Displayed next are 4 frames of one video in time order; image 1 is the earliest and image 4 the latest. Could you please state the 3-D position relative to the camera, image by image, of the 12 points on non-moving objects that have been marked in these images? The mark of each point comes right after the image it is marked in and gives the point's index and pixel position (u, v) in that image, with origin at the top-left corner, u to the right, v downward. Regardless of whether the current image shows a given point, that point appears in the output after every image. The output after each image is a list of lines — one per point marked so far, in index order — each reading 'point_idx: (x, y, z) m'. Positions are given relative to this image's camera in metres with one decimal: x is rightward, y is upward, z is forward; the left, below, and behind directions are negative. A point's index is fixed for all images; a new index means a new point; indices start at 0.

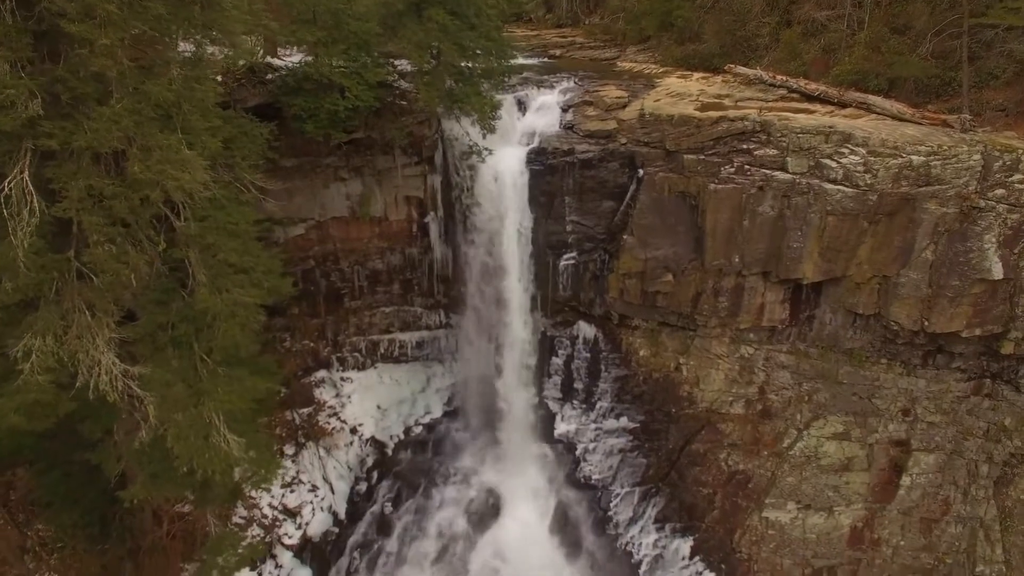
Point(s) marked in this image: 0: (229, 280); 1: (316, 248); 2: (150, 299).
0: (-3.7, +0.1, +8.2) m
1: (-4.6, +1.0, +14.2) m
2: (-4.6, -0.1, +8.0) m
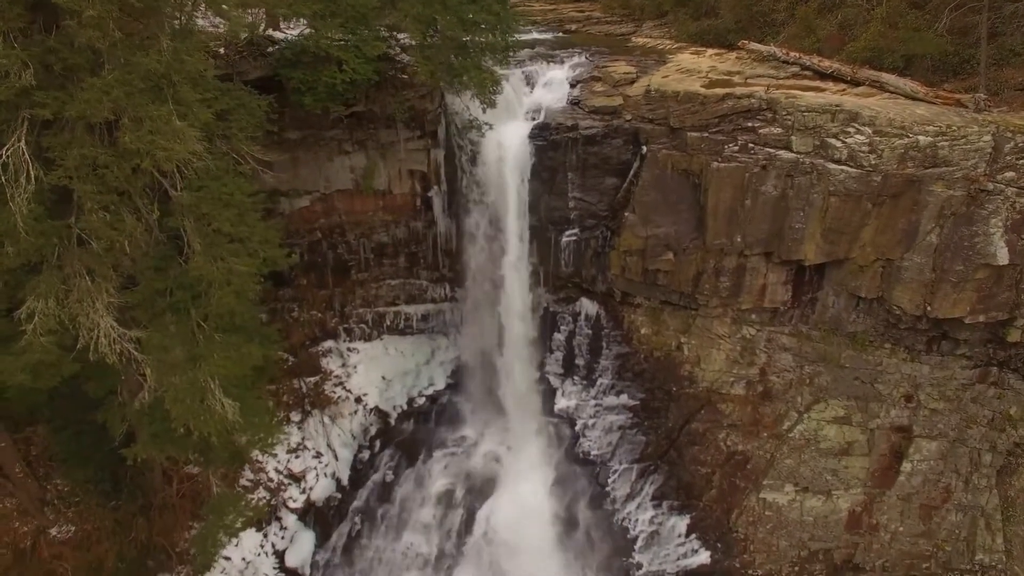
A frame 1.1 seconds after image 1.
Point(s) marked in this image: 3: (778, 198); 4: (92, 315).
0: (-3.9, +0.5, +8.4) m
1: (-4.5, +1.6, +14.4) m
2: (-4.8, +0.3, +8.3) m
3: (+4.9, +1.7, +11.7) m
4: (-4.9, -0.3, +7.5) m
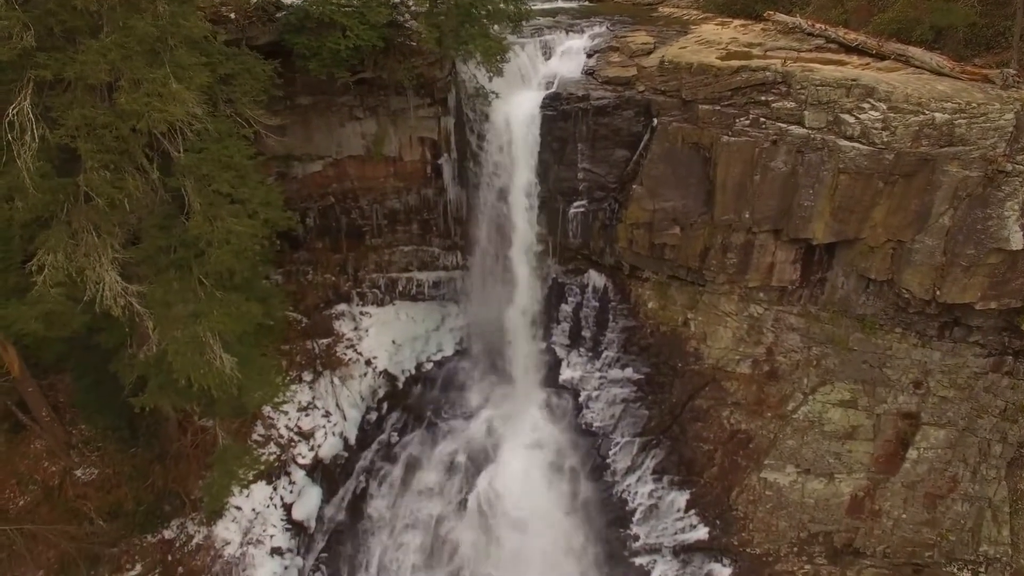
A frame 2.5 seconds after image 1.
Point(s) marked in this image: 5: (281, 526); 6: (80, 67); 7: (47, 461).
0: (-4.0, +1.1, +8.7) m
1: (-4.2, +2.4, +14.7) m
2: (-4.9, +0.9, +8.6) m
3: (+5.0, +2.1, +11.4) m
4: (-5.2, +0.2, +7.9) m
5: (-4.5, -4.7, +12.4) m
6: (-4.7, +2.4, +6.8) m
7: (-8.5, -3.2, +11.5) m
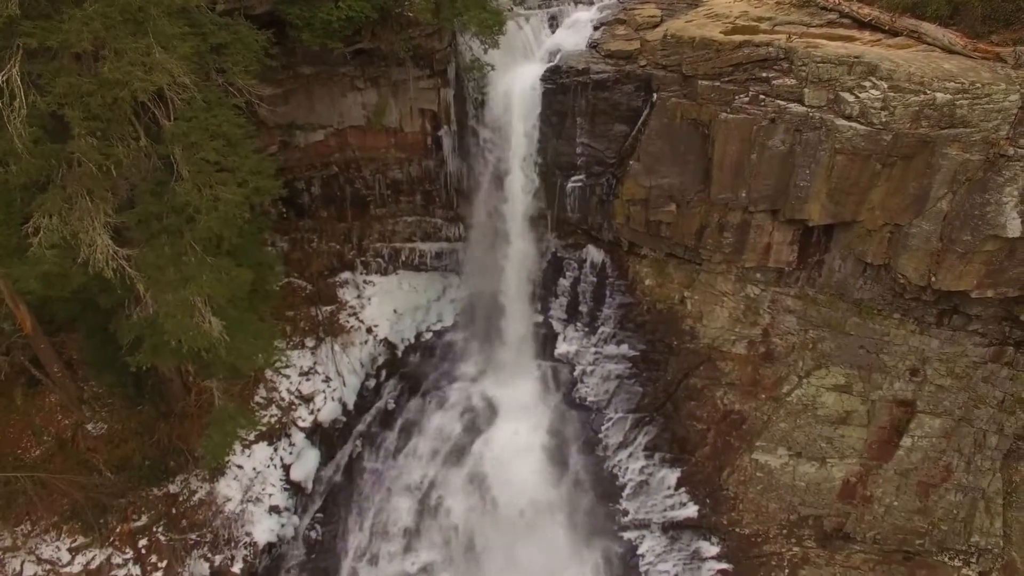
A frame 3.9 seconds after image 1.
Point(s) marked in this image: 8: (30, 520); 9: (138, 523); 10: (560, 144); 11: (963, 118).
0: (-4.3, +1.6, +9.0) m
1: (-4.2, +3.1, +14.9) m
2: (-5.2, +1.4, +8.9) m
3: (+4.9, +2.4, +11.2) m
4: (-5.5, +0.7, +8.2) m
5: (-4.7, -4.0, +12.9) m
6: (-5.0, +2.8, +7.1) m
7: (-8.7, -2.4, +12.1) m
8: (-8.5, -4.1, +11.2) m
9: (-6.9, -4.4, +11.7) m
10: (+1.1, +3.2, +14.1) m
11: (+6.9, +2.6, +9.6) m
